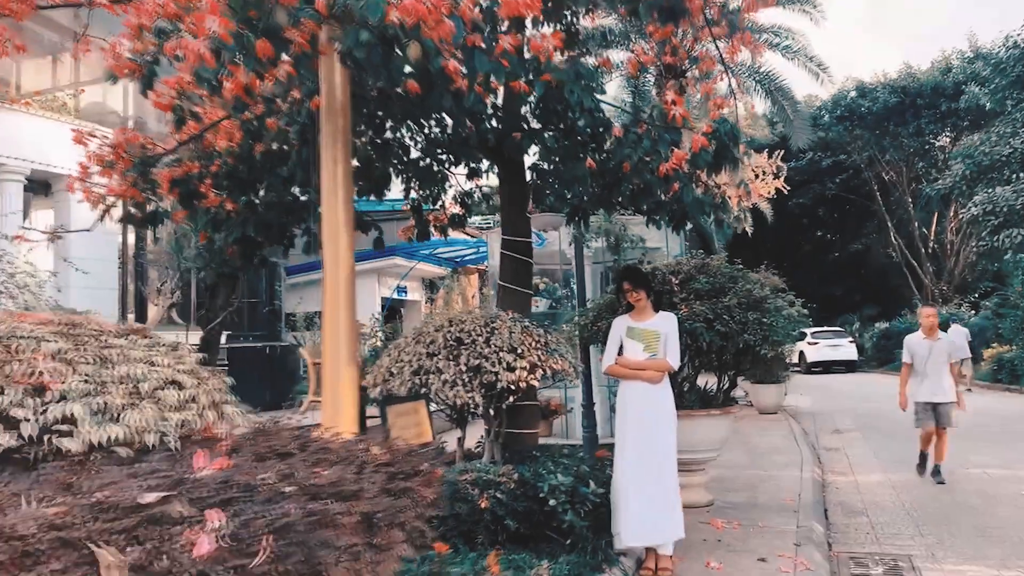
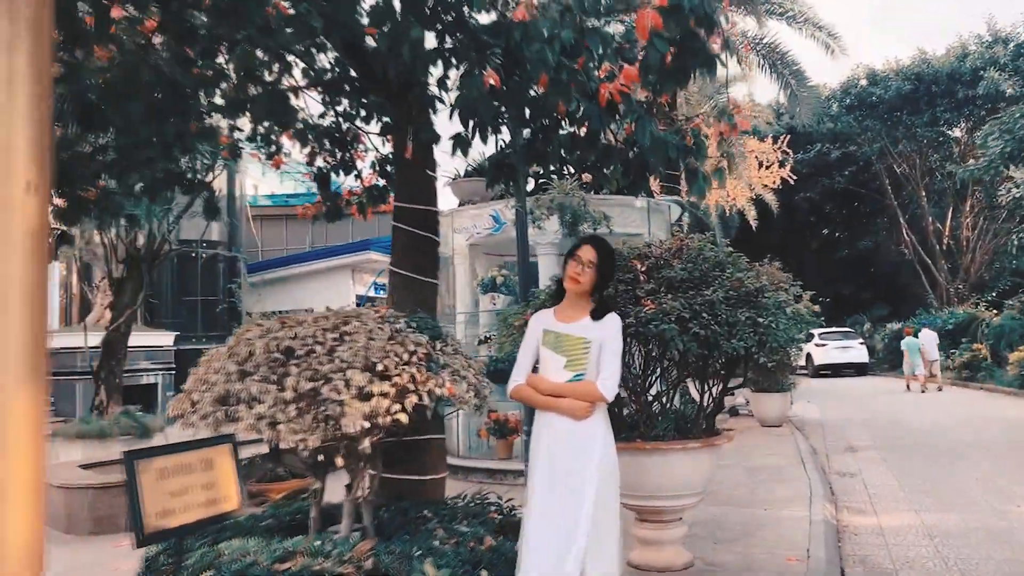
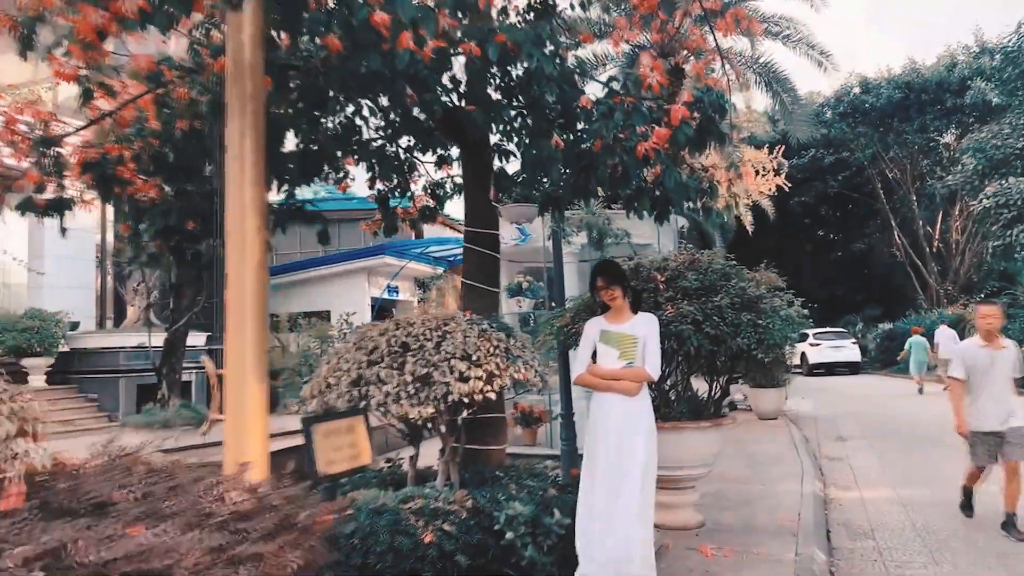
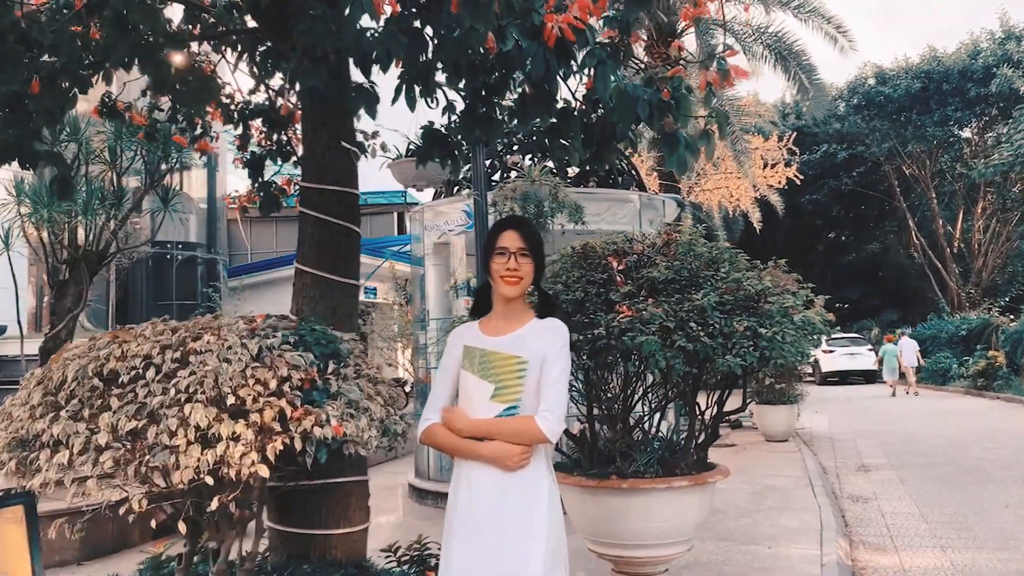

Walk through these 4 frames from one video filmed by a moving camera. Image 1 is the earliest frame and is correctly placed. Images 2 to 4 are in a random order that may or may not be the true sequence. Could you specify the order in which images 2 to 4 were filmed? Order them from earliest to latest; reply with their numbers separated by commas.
3, 2, 4
